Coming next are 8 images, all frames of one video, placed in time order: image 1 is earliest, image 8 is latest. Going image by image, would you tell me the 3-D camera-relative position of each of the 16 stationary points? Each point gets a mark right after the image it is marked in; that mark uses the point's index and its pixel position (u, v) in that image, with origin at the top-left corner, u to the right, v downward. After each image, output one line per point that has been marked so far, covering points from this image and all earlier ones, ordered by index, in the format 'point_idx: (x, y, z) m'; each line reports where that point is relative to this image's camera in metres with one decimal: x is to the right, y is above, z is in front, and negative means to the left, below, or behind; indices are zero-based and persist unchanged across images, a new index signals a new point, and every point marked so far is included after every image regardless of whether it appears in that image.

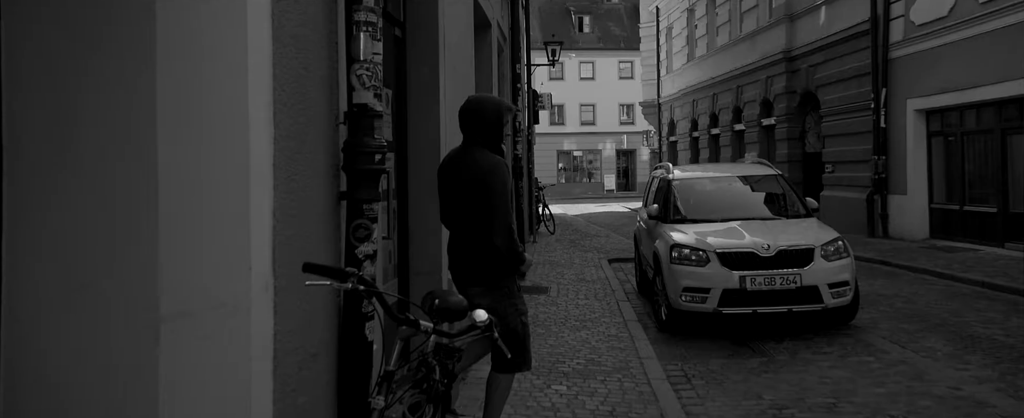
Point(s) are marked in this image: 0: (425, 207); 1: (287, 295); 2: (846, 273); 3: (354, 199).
0: (-0.6, 0.0, +5.3) m
1: (-0.7, -0.3, +2.5) m
2: (+3.1, -0.6, +7.2) m
3: (-0.6, 0.0, +3.0) m
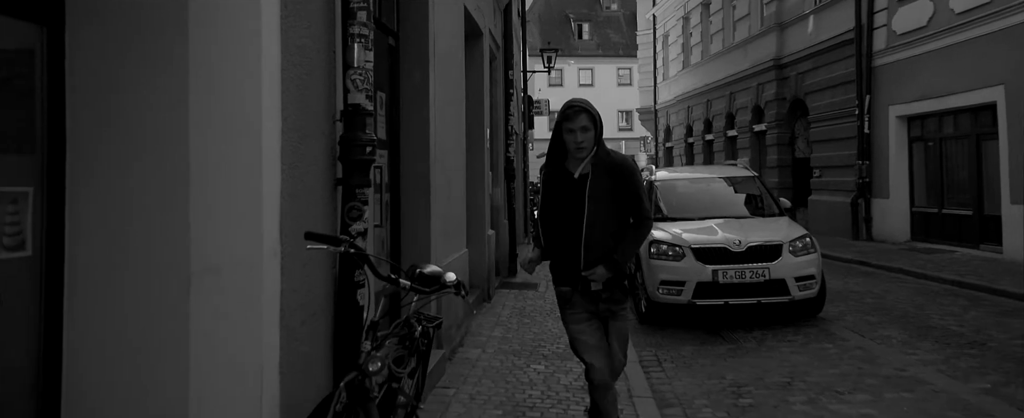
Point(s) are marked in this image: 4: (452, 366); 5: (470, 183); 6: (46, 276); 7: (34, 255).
0: (-0.7, +0.1, +5.7) m
1: (-0.8, -0.2, +3.0) m
2: (+3.0, -0.6, +7.7) m
3: (-0.7, +0.1, +3.5) m
4: (-0.4, -1.1, +5.7) m
5: (-0.5, +0.3, +8.6) m
6: (-1.5, -0.3, +2.6) m
7: (-1.5, -0.2, +2.5) m
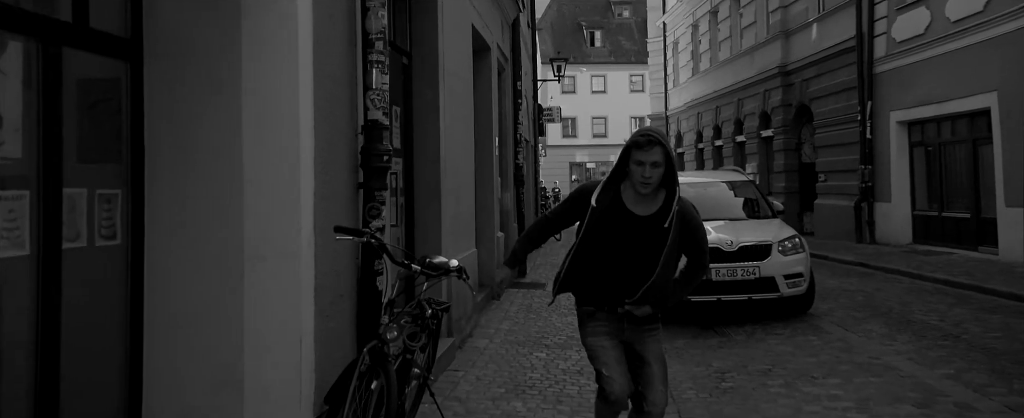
0: (-0.7, +0.1, +6.3) m
1: (-0.8, -0.2, +3.6) m
2: (+3.0, -0.6, +8.2) m
3: (-0.7, +0.1, +4.0) m
4: (-0.4, -1.2, +6.3) m
5: (-0.4, +0.3, +9.1) m
6: (-1.5, -0.3, +3.2) m
7: (-1.5, -0.2, +3.1) m
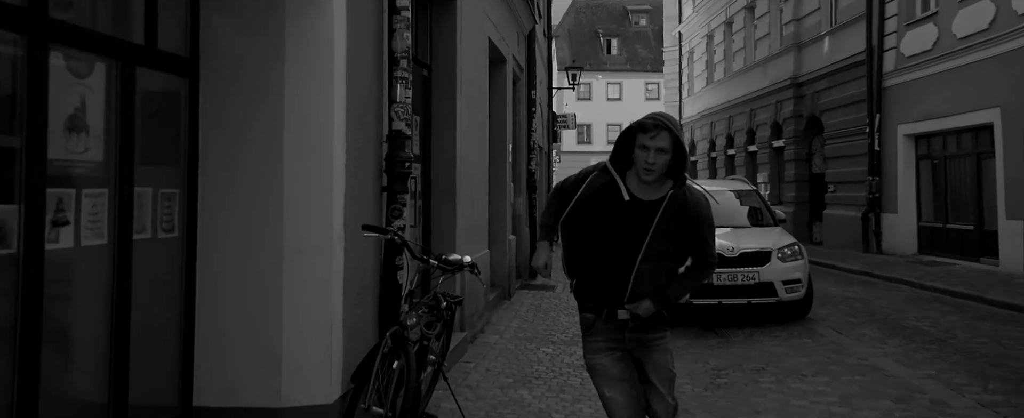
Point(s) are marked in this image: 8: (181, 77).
0: (-0.6, 0.0, +6.8) m
1: (-0.8, -0.2, +4.1) m
2: (+3.1, -0.7, +8.5) m
3: (-0.7, +0.1, +4.5) m
4: (-0.3, -1.2, +6.7) m
5: (-0.2, +0.2, +9.6) m
6: (-1.5, -0.2, +3.6) m
7: (-1.5, -0.1, +3.5) m
8: (-1.5, +0.6, +3.5) m
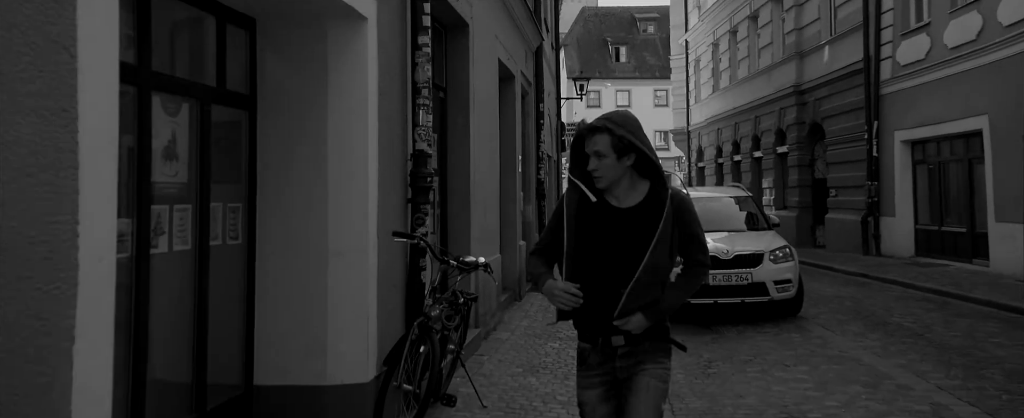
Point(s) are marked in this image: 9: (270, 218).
0: (-0.5, 0.0, +7.4) m
1: (-0.8, -0.2, +4.7) m
2: (+3.3, -0.8, +9.2) m
3: (-0.6, 0.0, +5.2) m
4: (-0.2, -1.3, +7.3) m
5: (-0.1, +0.1, +10.2) m
6: (-1.5, -0.3, +4.3) m
7: (-1.5, -0.2, +4.2) m
8: (-1.5, +0.5, +4.2) m
9: (-1.3, 0.0, +4.3) m
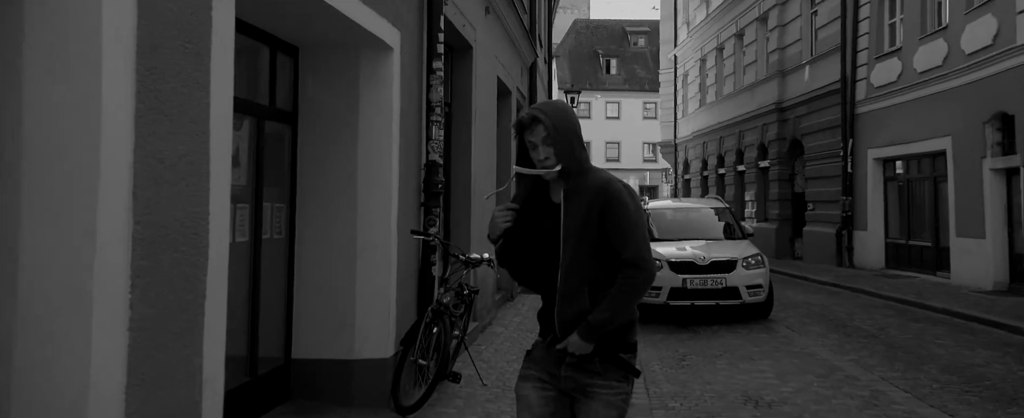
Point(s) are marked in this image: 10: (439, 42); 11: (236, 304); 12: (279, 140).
0: (-0.5, -0.1, +8.2) m
1: (-0.8, -0.3, +5.5) m
2: (+3.2, -0.9, +10.0) m
3: (-0.6, 0.0, +5.9) m
4: (-0.3, -1.3, +8.1) m
5: (-0.2, 0.0, +11.0) m
6: (-1.5, -0.3, +5.1) m
7: (-1.5, -0.2, +5.0) m
8: (-1.5, +0.5, +5.0) m
9: (-1.3, 0.0, +5.1) m
10: (-0.6, +1.3, +6.1) m
11: (-1.6, -0.5, +4.4) m
12: (-1.5, +0.4, +4.9) m
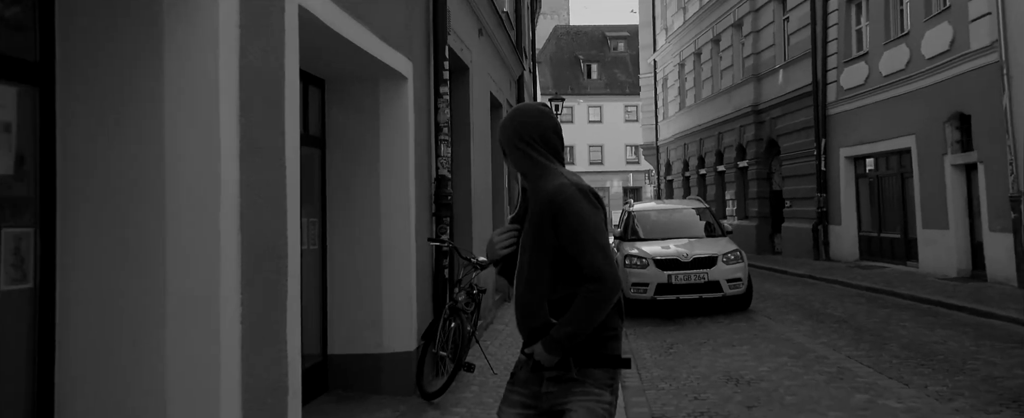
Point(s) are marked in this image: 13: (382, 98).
0: (-0.6, -0.2, +8.9) m
1: (-0.7, -0.3, +6.2) m
2: (+3.1, -0.9, +10.8) m
3: (-0.6, -0.1, +6.6) m
4: (-0.3, -1.4, +8.8) m
5: (-0.3, -0.1, +11.7) m
6: (-1.4, -0.4, +5.7) m
7: (-1.4, -0.3, +5.7) m
8: (-1.4, +0.4, +5.7) m
9: (-1.3, -0.1, +5.8) m
10: (-0.6, +1.2, +6.8) m
11: (-1.5, -0.6, +5.1) m
12: (-1.4, +0.3, +5.6) m
13: (-1.0, +0.8, +5.8) m
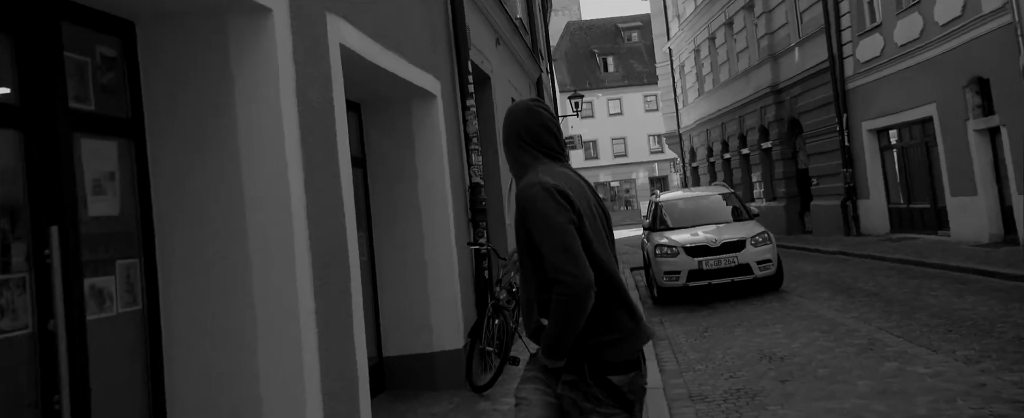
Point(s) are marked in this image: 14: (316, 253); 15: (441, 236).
0: (-0.2, -0.2, +9.3) m
1: (-0.4, -0.4, +6.6) m
2: (+3.6, -0.6, +11.0) m
3: (-0.3, -0.1, +7.0) m
4: (+0.2, -1.4, +9.2) m
5: (+0.2, -0.1, +12.1) m
6: (-1.1, -0.5, +6.1) m
7: (-1.2, -0.4, +6.1) m
8: (-1.2, +0.3, +6.1) m
9: (-1.0, -0.3, +6.2) m
10: (-0.4, +1.2, +7.2) m
11: (-1.2, -0.8, +5.5) m
12: (-1.2, +0.2, +6.0) m
13: (-0.8, +0.7, +6.2) m
14: (-1.0, -0.2, +3.8) m
15: (-0.6, -0.2, +6.2) m
